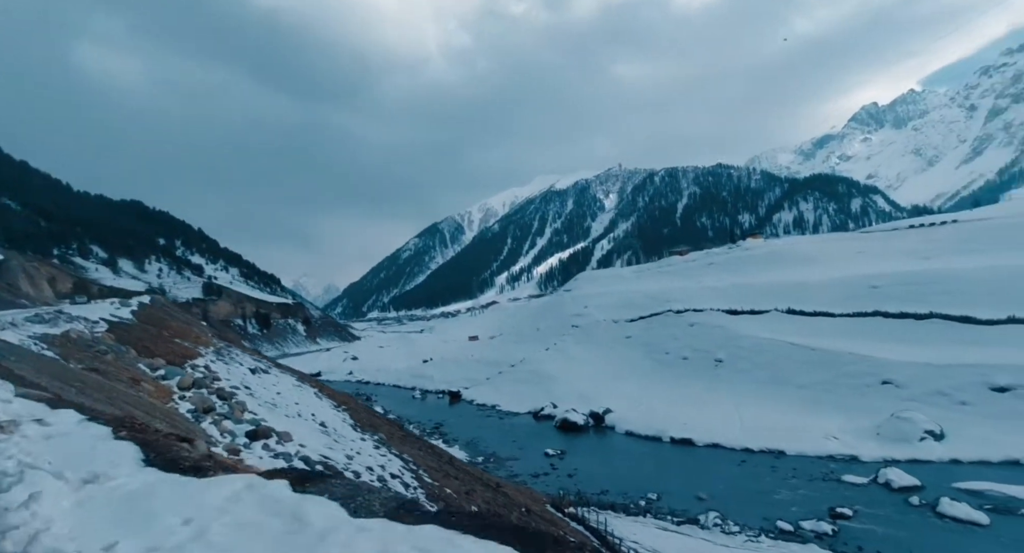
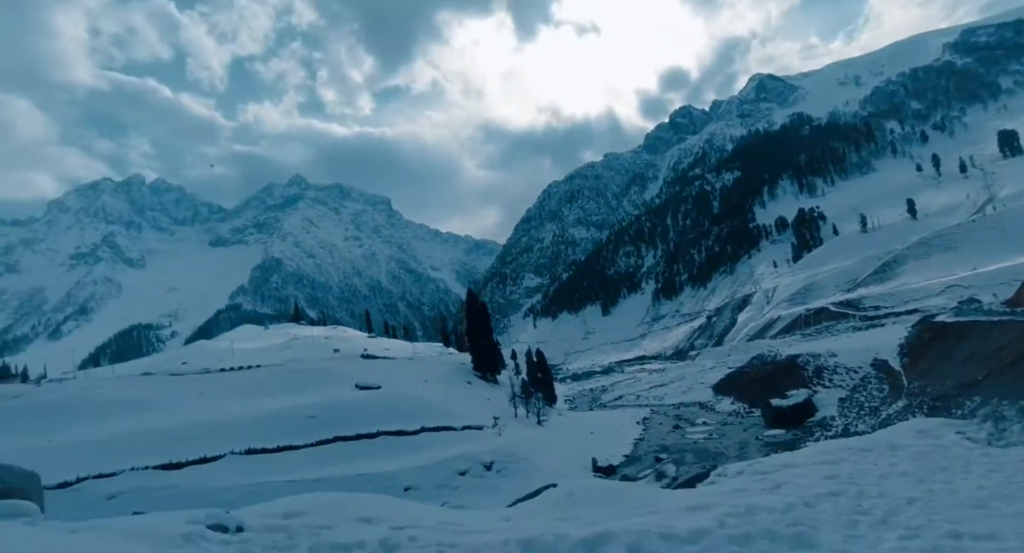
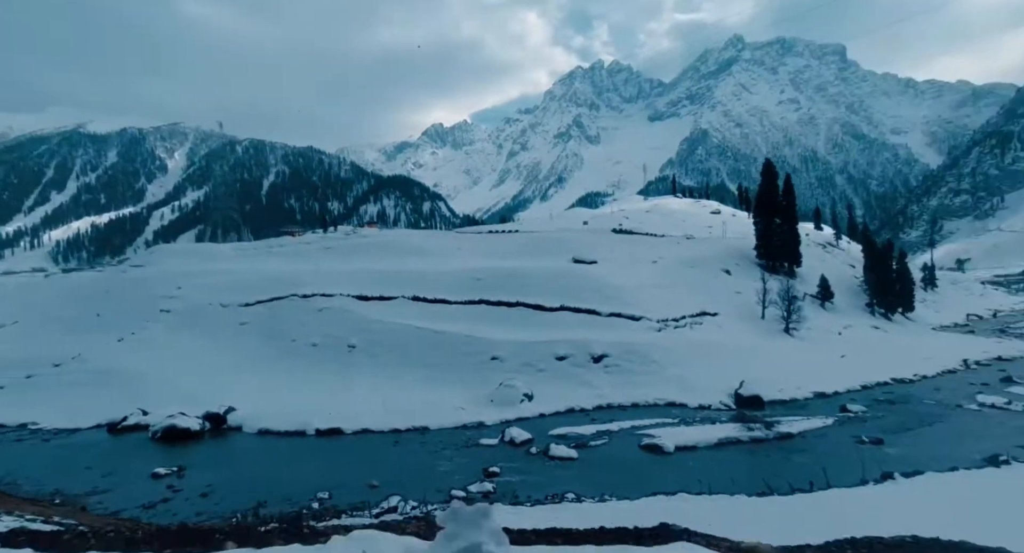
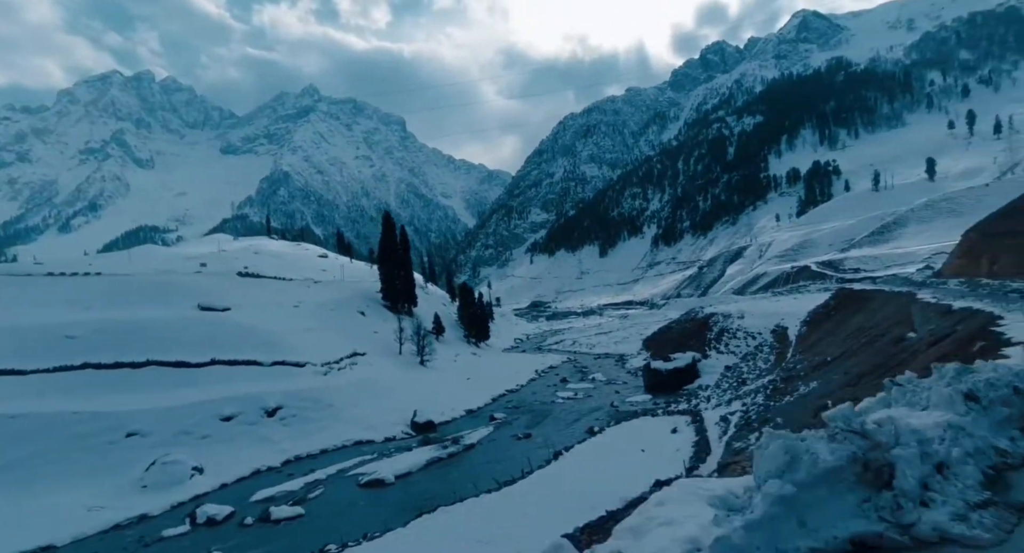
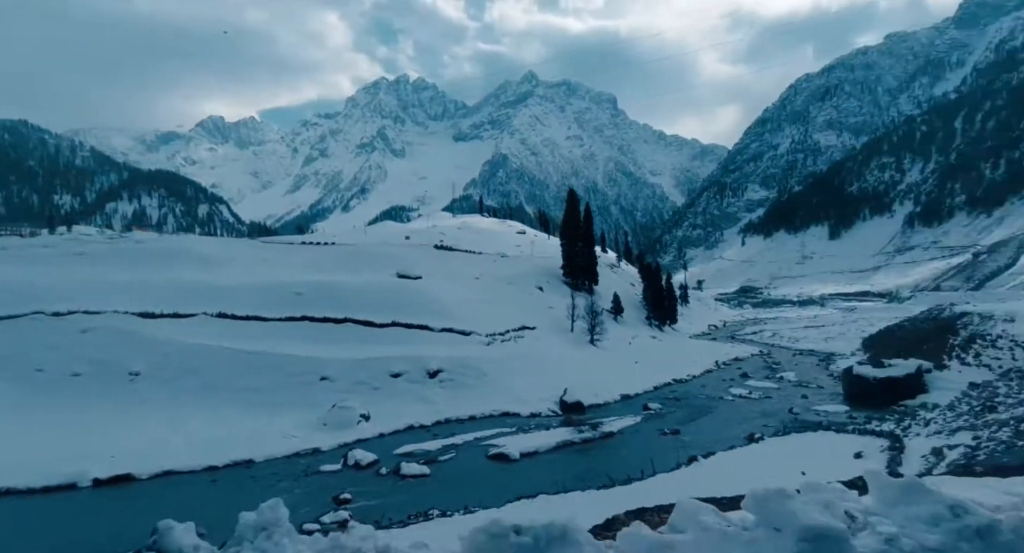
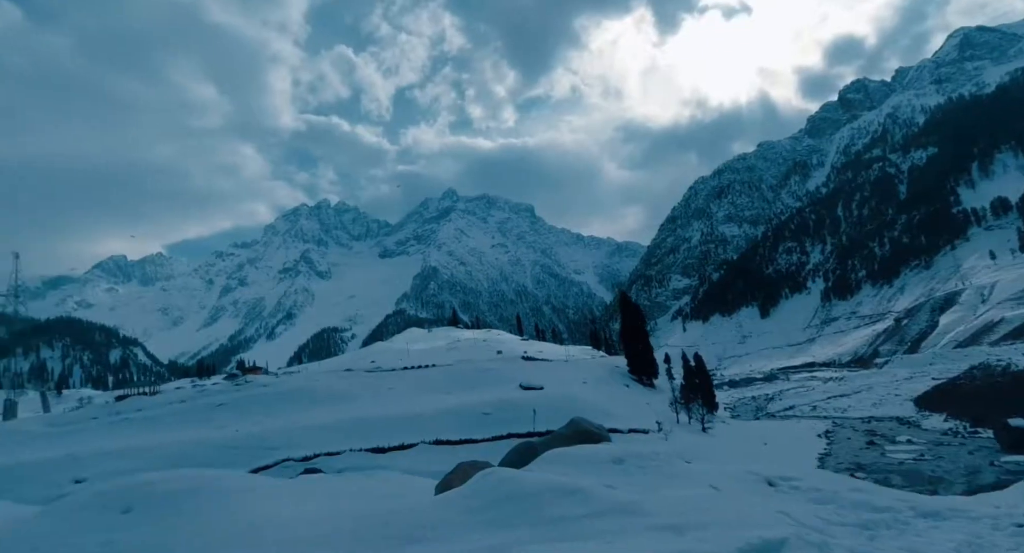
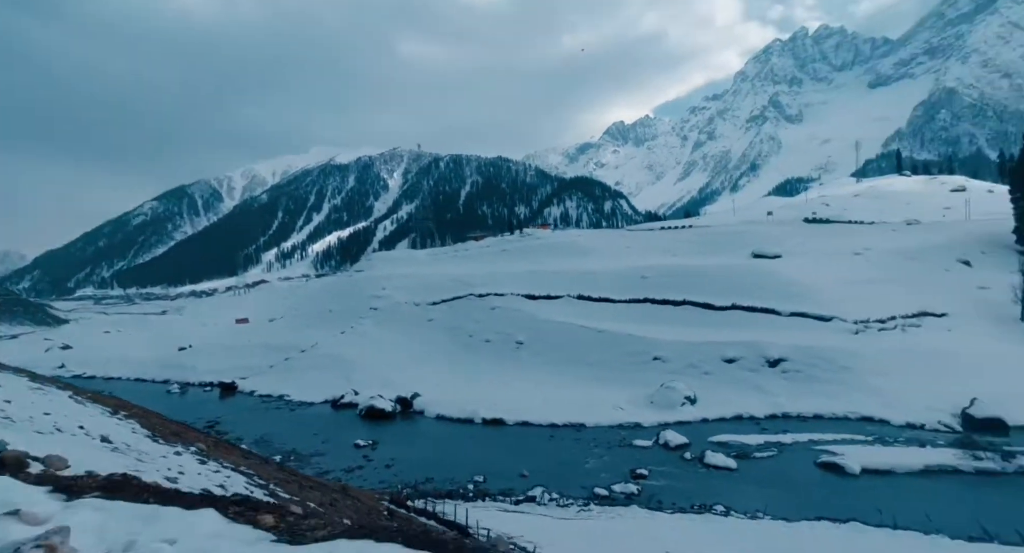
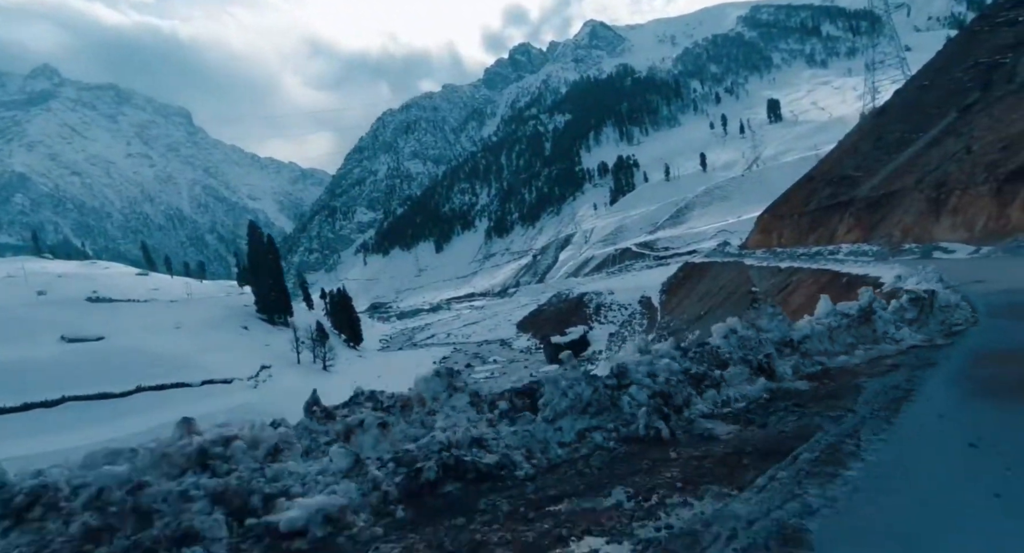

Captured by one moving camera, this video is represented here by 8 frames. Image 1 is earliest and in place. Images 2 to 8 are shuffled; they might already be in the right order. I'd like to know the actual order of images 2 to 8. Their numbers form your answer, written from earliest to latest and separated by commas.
7, 3, 5, 4, 8, 2, 6
